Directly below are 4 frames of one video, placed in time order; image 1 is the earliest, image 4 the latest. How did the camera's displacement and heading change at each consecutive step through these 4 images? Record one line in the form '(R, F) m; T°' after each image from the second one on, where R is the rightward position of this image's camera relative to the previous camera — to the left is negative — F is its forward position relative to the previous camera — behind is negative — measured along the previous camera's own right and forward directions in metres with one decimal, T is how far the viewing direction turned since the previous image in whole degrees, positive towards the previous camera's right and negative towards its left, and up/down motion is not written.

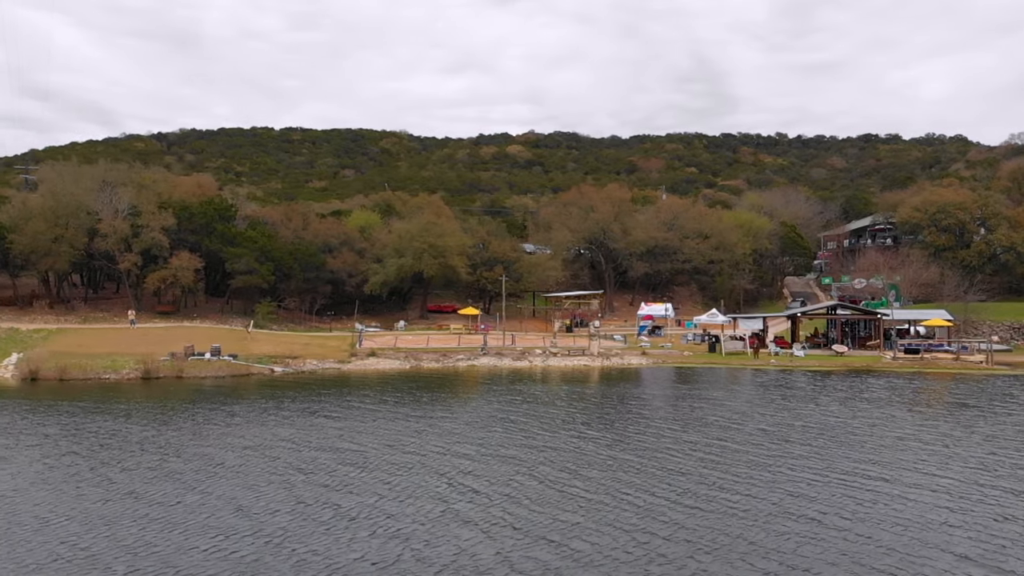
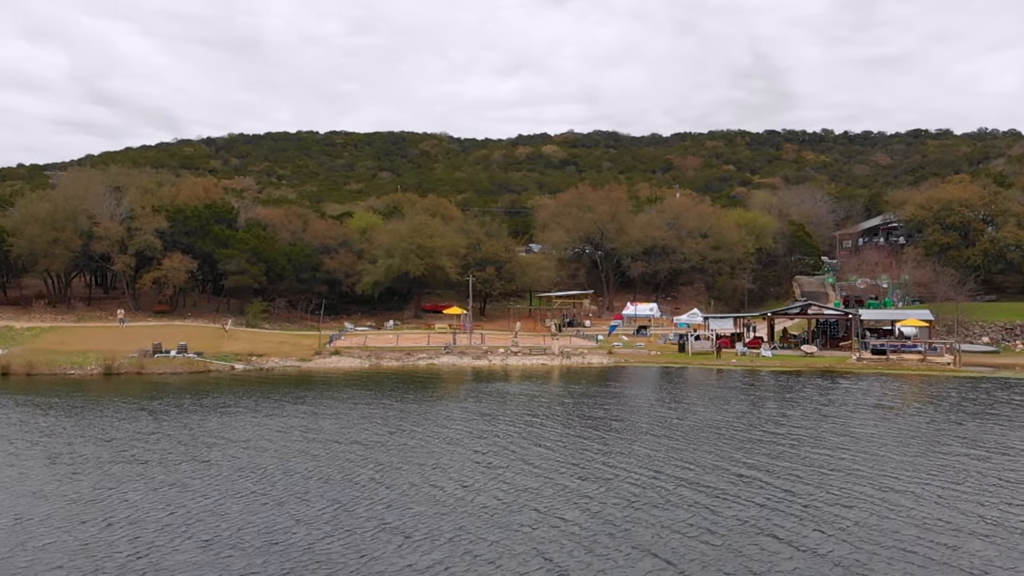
(+5.1, -0.4) m; -4°
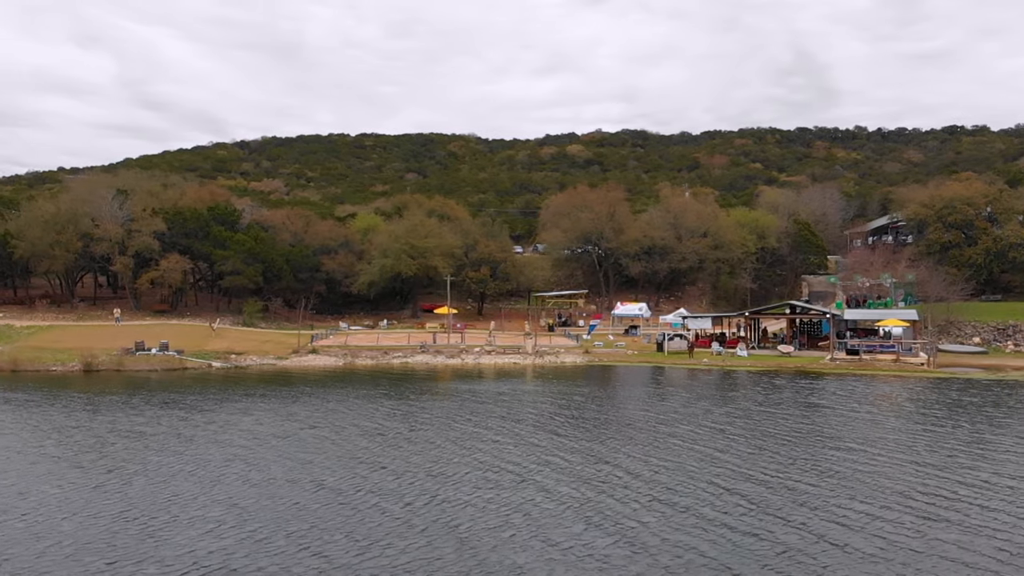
(+3.6, -0.5) m; -2°
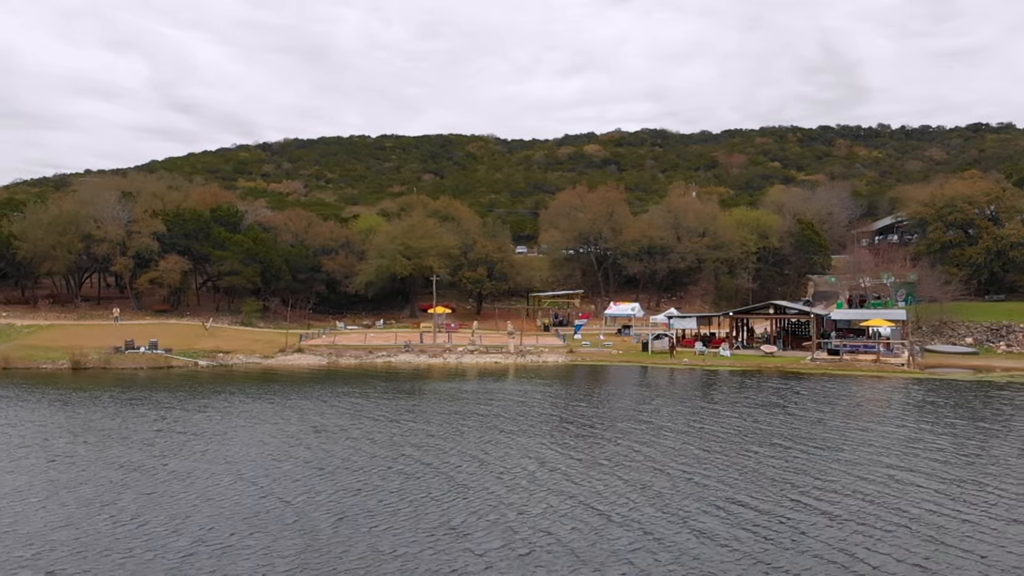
(+2.4, -0.4) m; -2°
